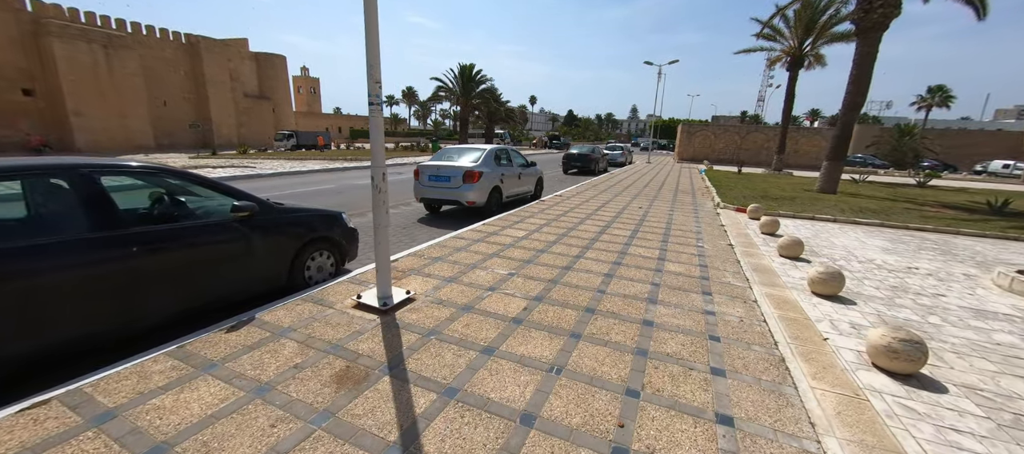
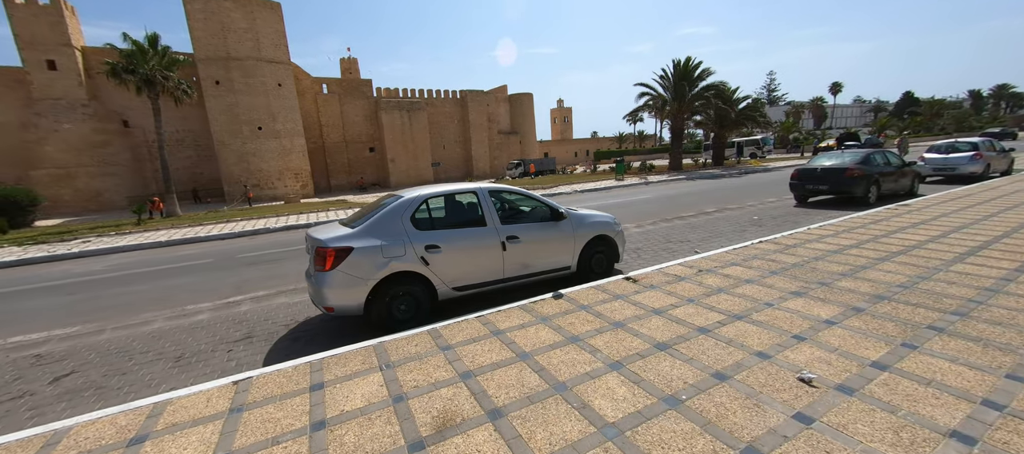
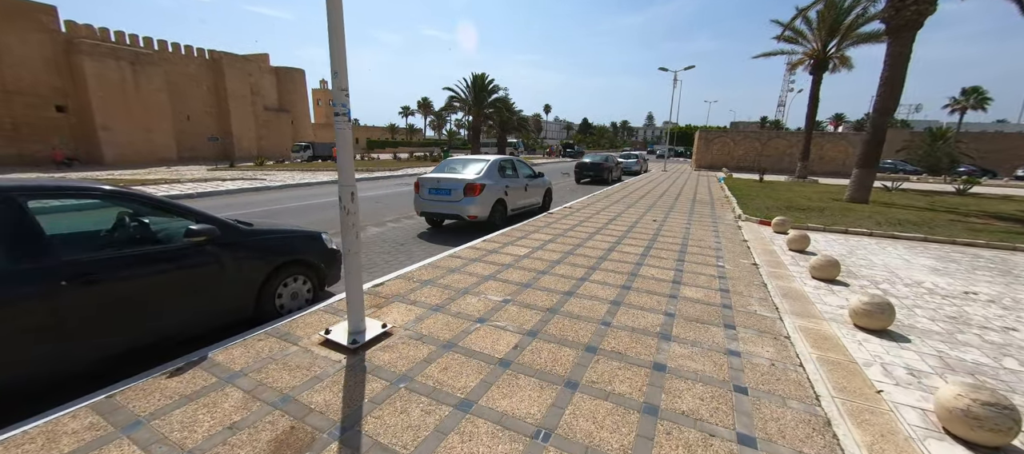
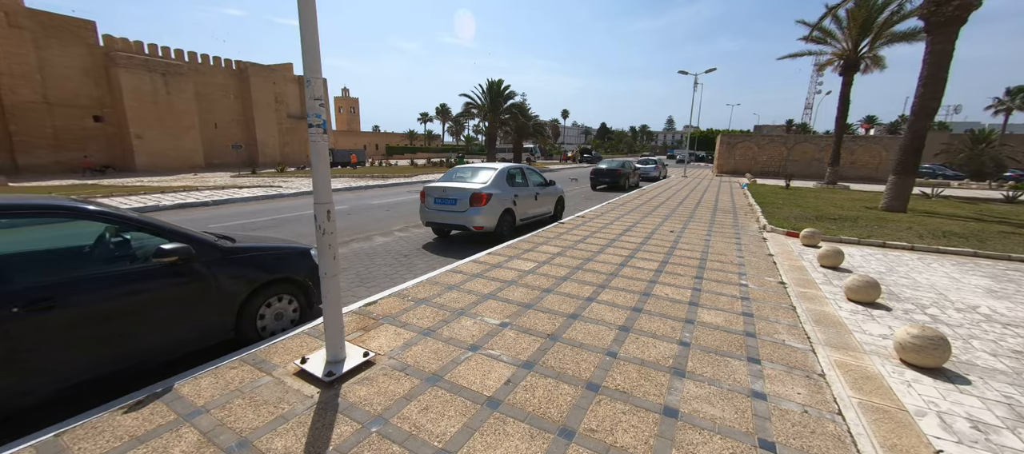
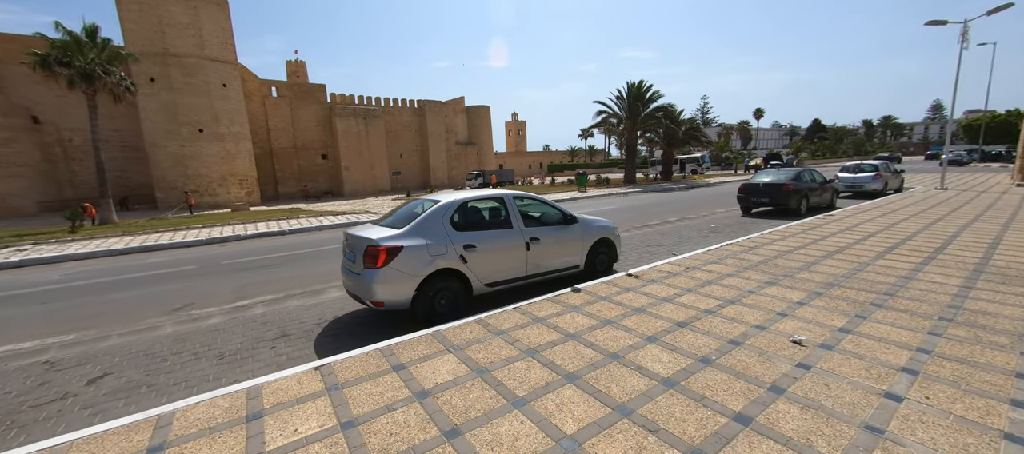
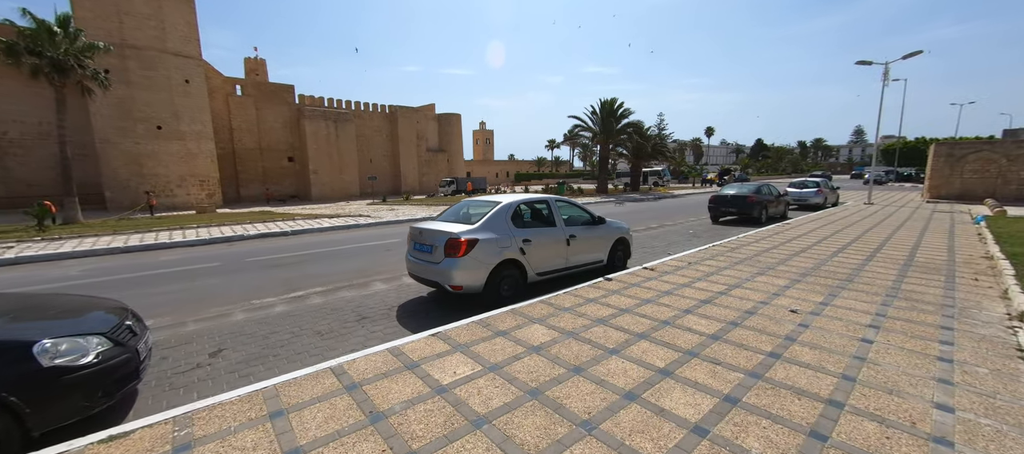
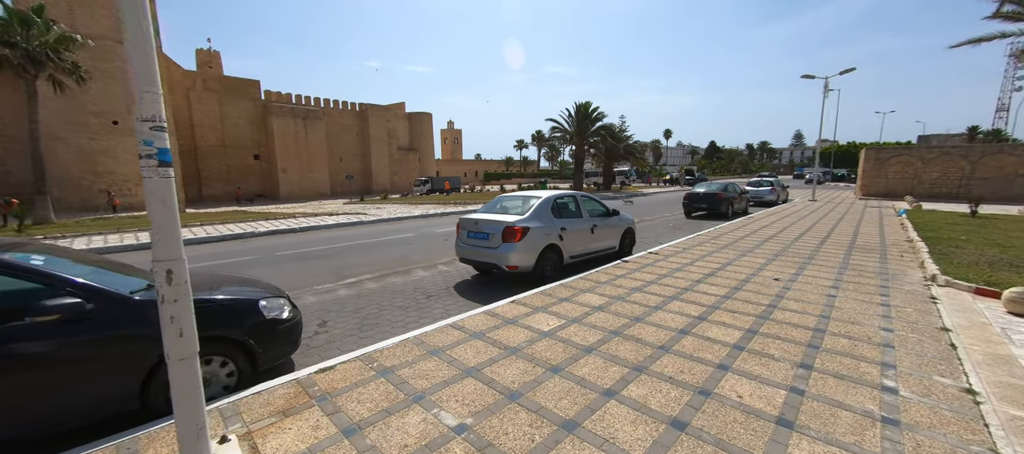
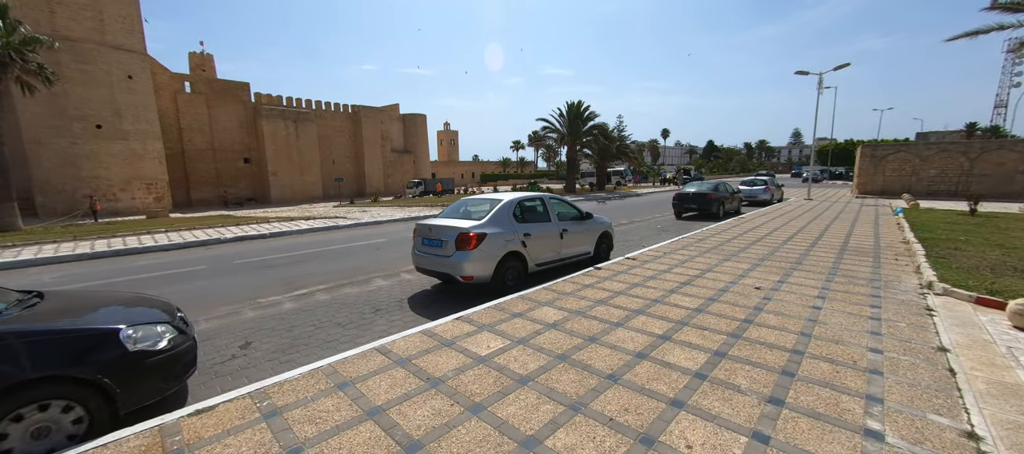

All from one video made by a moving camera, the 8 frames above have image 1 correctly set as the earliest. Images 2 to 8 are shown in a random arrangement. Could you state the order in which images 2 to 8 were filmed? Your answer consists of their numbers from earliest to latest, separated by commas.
3, 4, 7, 8, 6, 5, 2
